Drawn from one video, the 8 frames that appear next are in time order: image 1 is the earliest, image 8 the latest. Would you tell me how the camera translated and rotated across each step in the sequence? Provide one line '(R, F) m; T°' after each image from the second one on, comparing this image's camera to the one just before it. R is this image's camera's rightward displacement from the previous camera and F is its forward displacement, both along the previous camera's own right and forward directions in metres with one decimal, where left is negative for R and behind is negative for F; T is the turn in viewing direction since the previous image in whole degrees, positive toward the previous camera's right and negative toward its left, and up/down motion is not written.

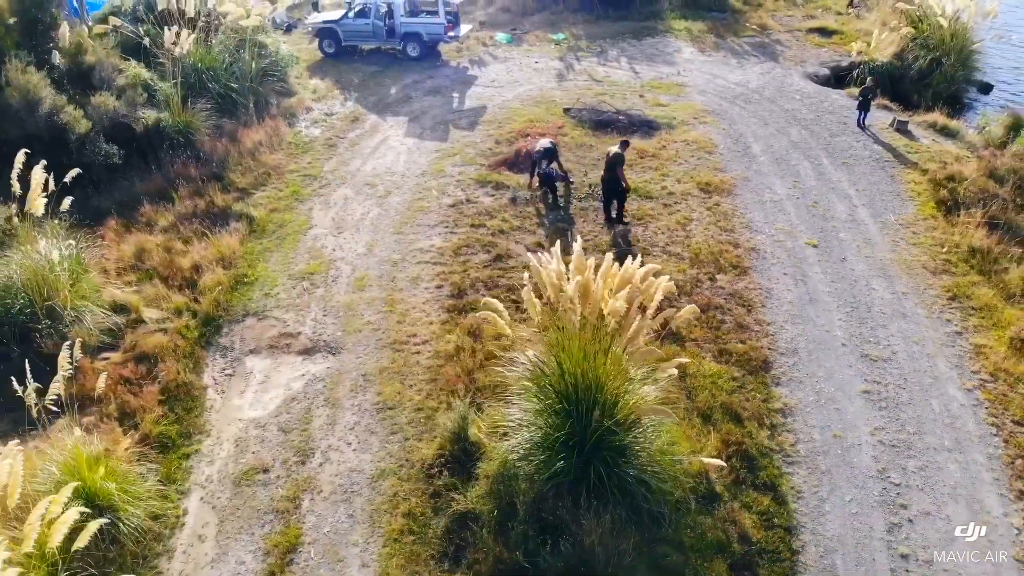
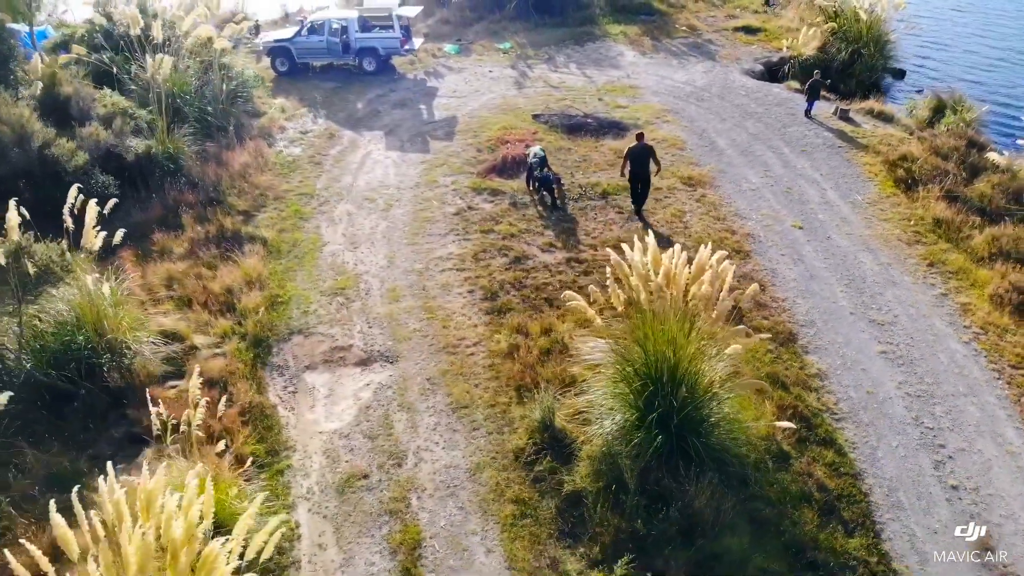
(-1.5, -0.4) m; +7°
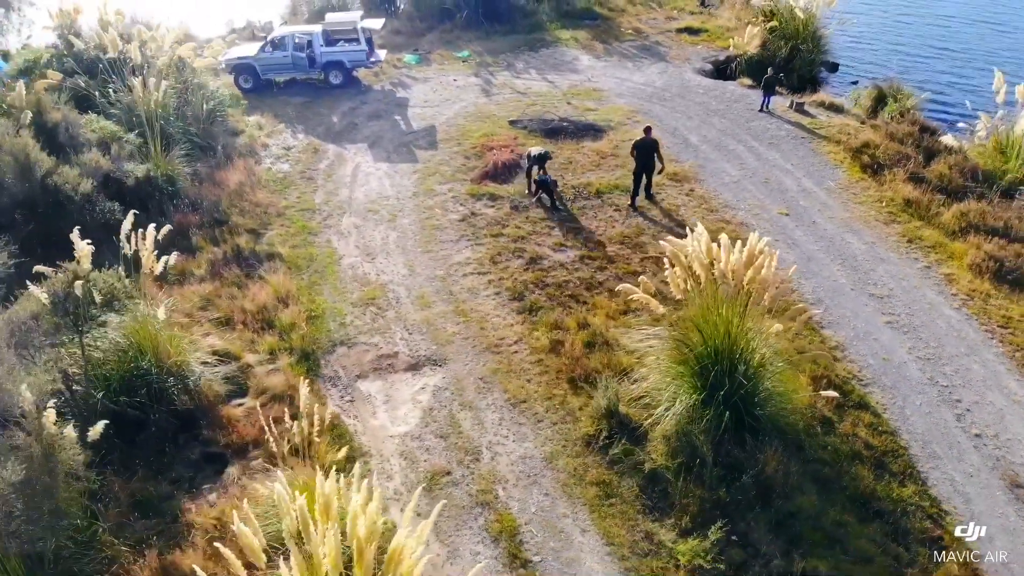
(-1.3, -0.3) m; +6°
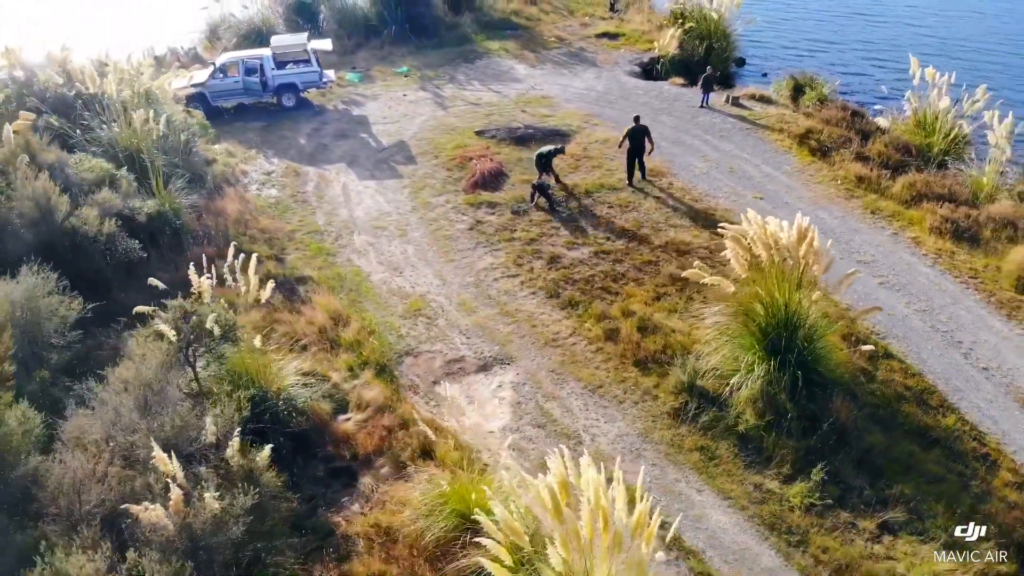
(-2.1, -0.5) m; +9°
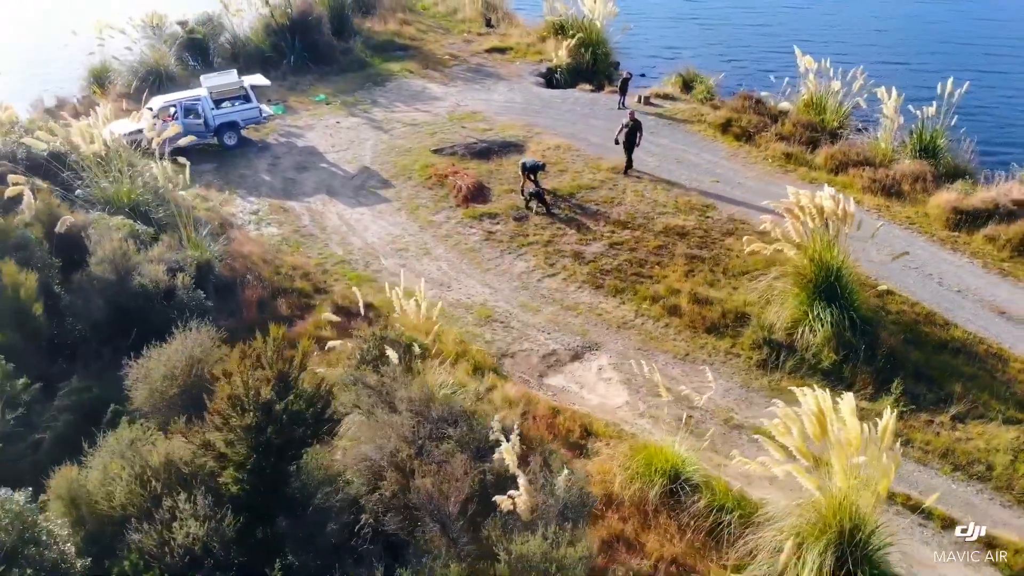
(-3.5, -0.6) m; +14°
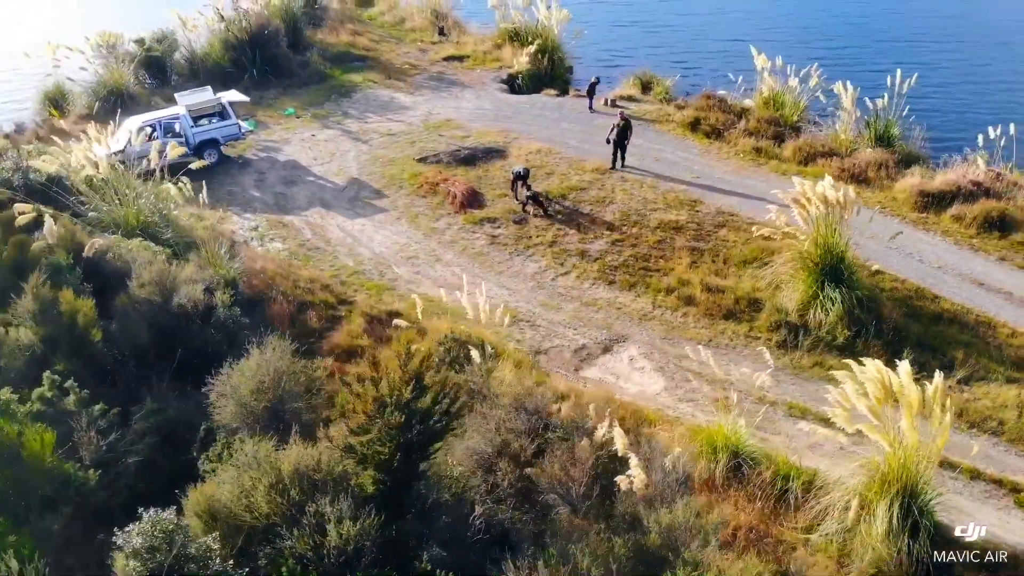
(-1.4, -0.3) m; +6°
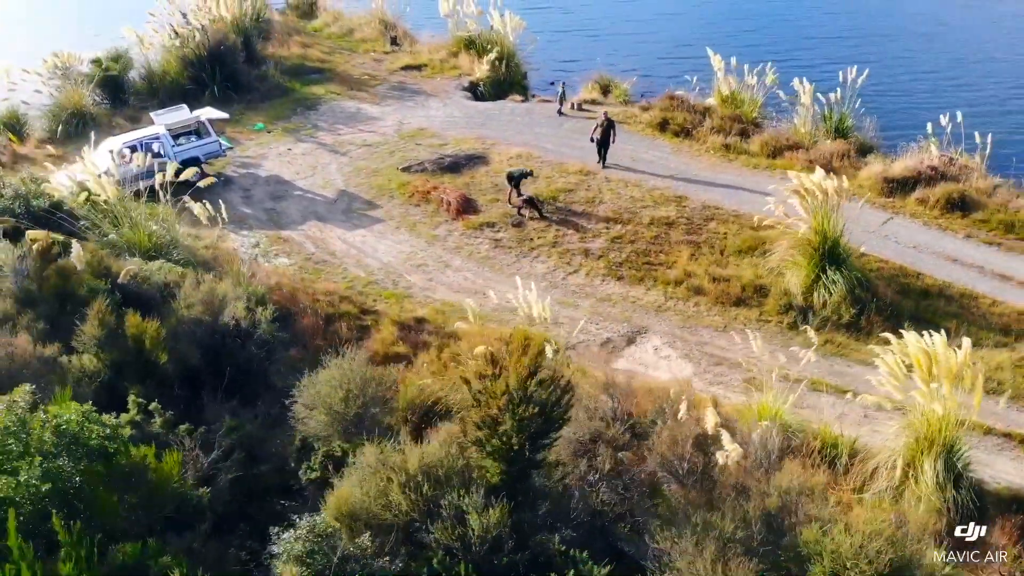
(-1.5, -0.3) m; +6°
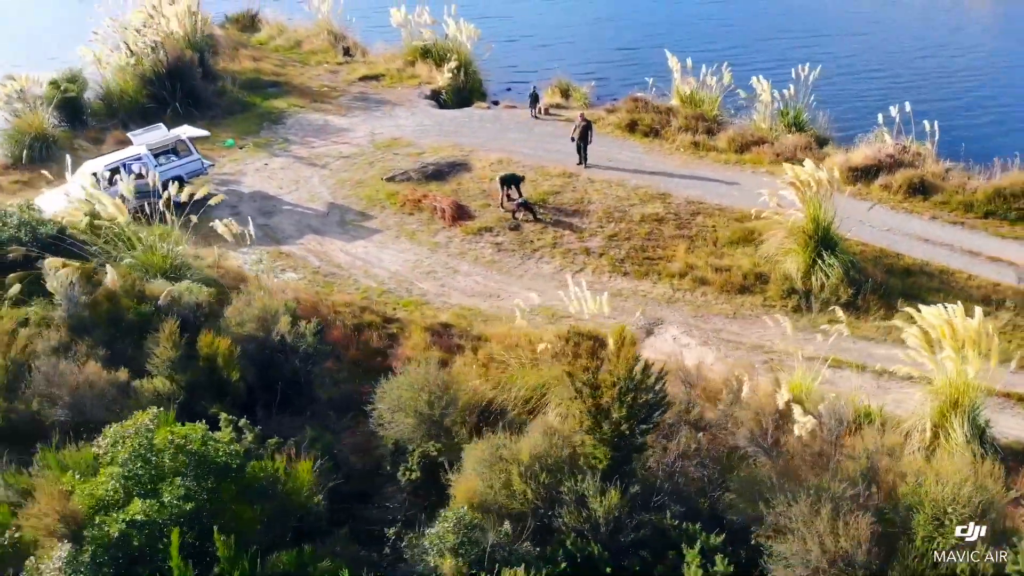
(-1.5, -0.3) m; +6°
